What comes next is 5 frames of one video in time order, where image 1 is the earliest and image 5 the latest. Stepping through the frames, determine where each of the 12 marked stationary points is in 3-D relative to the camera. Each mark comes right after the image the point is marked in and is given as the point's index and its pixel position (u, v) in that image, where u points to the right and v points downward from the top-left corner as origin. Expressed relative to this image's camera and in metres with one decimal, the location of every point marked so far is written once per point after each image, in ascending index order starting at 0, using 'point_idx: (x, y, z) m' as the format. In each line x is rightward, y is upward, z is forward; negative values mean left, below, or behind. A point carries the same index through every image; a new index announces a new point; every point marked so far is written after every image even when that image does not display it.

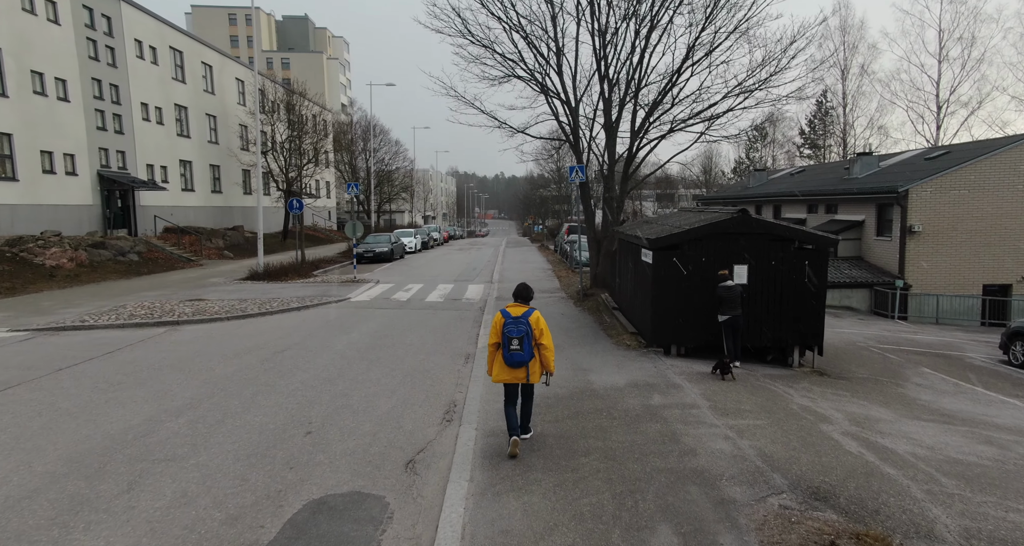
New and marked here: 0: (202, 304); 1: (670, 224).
0: (-6.6, -0.7, +13.1) m
1: (+2.6, +0.8, +10.1) m
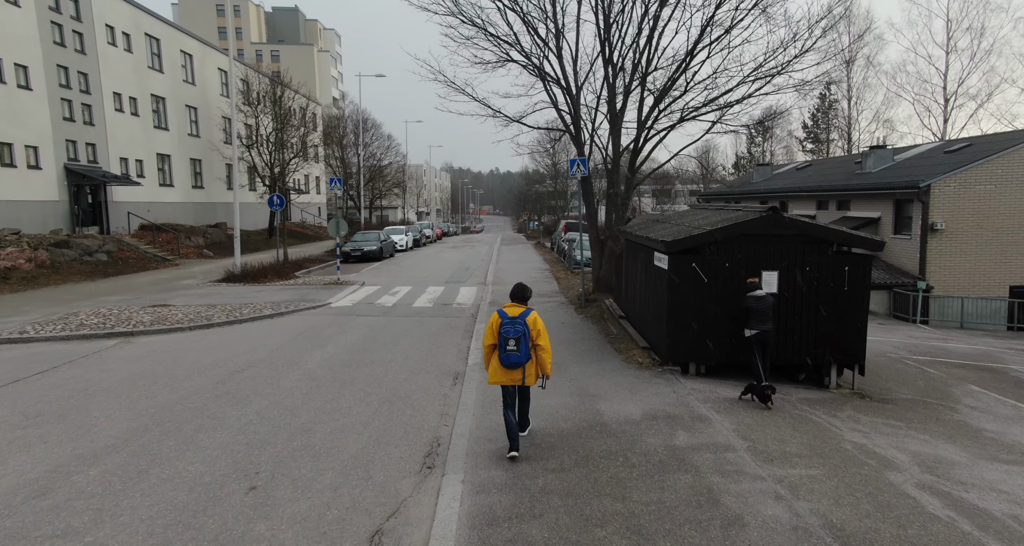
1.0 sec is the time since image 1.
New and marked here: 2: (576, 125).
0: (-6.7, -0.7, +11.9) m
1: (+2.5, +0.7, +9.0) m
2: (+1.4, +3.2, +13.2) m
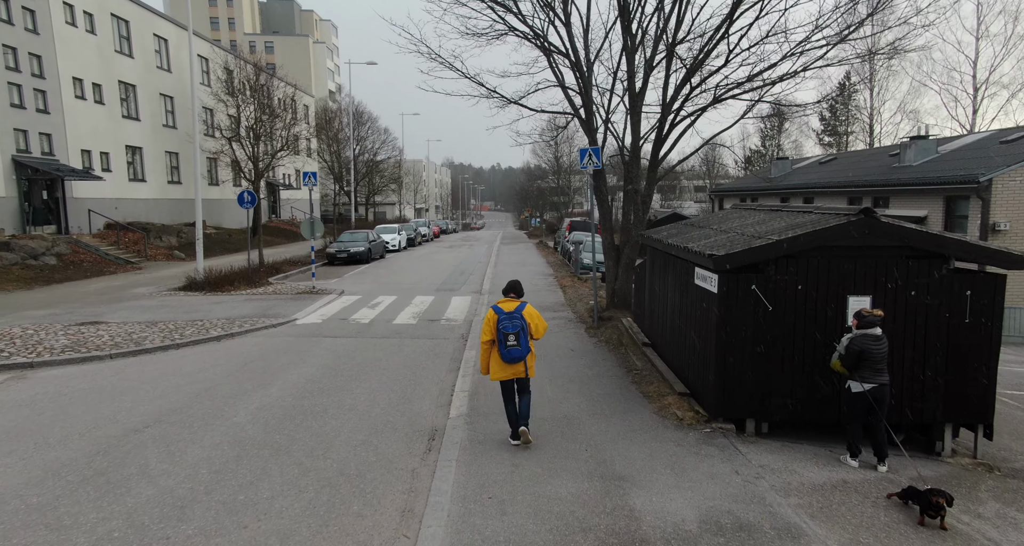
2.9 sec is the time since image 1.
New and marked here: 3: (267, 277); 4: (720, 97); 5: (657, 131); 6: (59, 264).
0: (-6.7, -0.9, +9.8) m
1: (+2.4, +0.5, +6.9) m
2: (+1.4, +3.0, +11.0) m
3: (-6.8, -0.1, +17.0) m
4: (+3.4, +2.9, +10.0) m
5: (+2.4, +2.4, +10.3) m
6: (-12.3, +0.2, +16.6) m
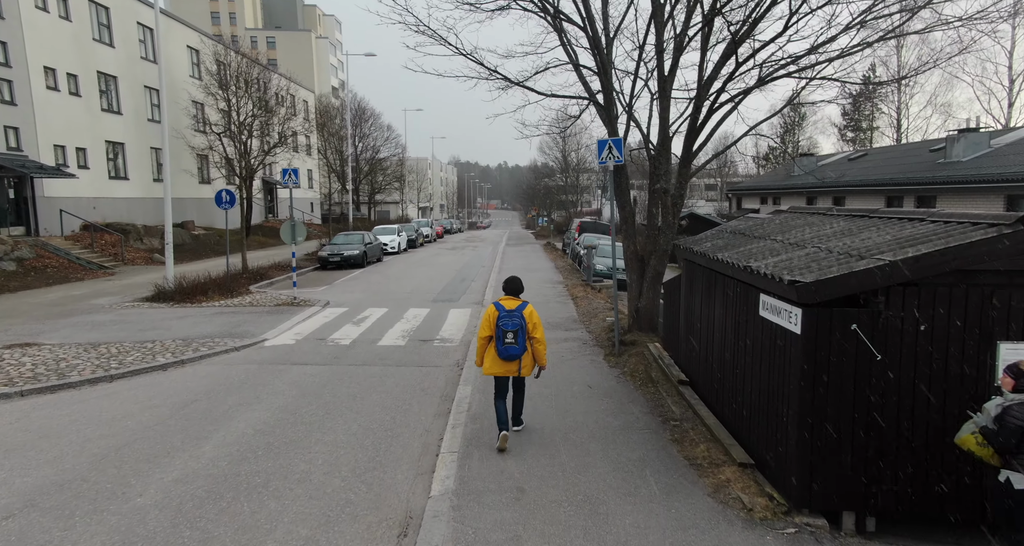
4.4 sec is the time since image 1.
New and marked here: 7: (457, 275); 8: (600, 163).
0: (-6.7, -1.1, +8.2) m
1: (+2.5, +0.3, +5.2) m
2: (+1.4, +2.8, +9.4) m
3: (-6.6, -0.3, +15.4) m
4: (+3.4, +2.6, +8.3) m
5: (+2.5, +2.2, +8.6) m
6: (-12.1, +0.1, +15.1) m
7: (-1.7, 0.0, +19.1) m
8: (+1.3, +1.6, +8.7) m
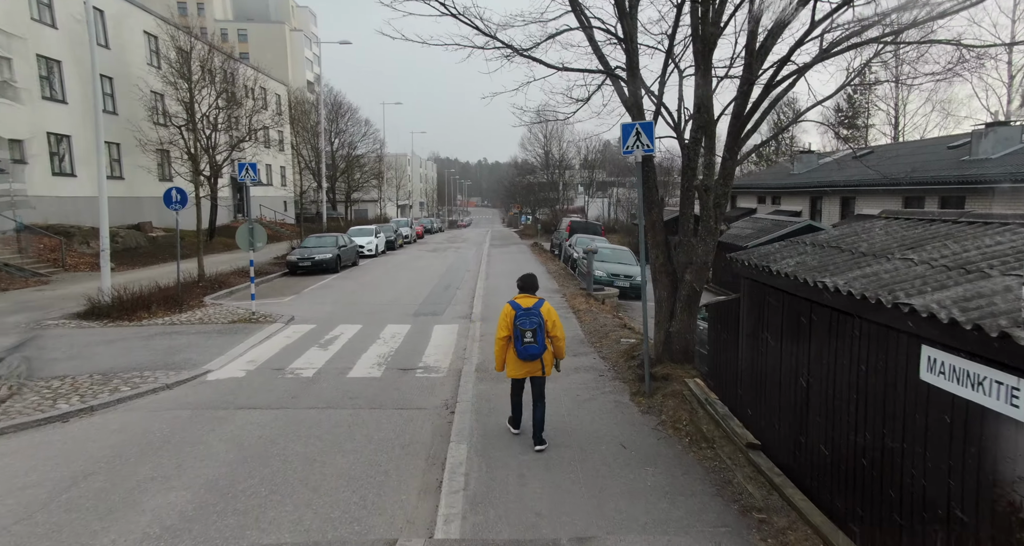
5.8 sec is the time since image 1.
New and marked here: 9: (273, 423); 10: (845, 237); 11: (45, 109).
0: (-6.6, -1.4, +6.3) m
1: (+2.6, +0.1, +3.5) m
2: (+1.4, +2.6, +7.7) m
3: (-6.8, -0.5, +13.4) m
4: (+3.5, +2.5, +6.6) m
5: (+2.5, +2.0, +6.9) m
6: (-12.3, -0.2, +13.0) m
7: (-2.0, -0.2, +17.3) m
8: (+1.3, +1.4, +7.0) m
9: (-2.5, -1.6, +6.4) m
10: (+2.7, +0.3, +5.0) m
11: (-15.0, +5.3, +19.8) m
